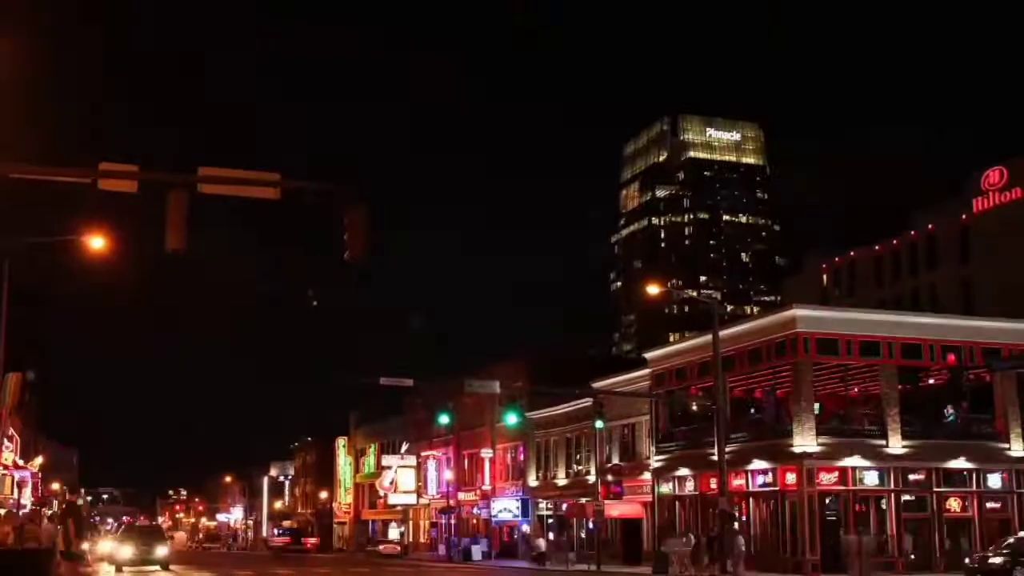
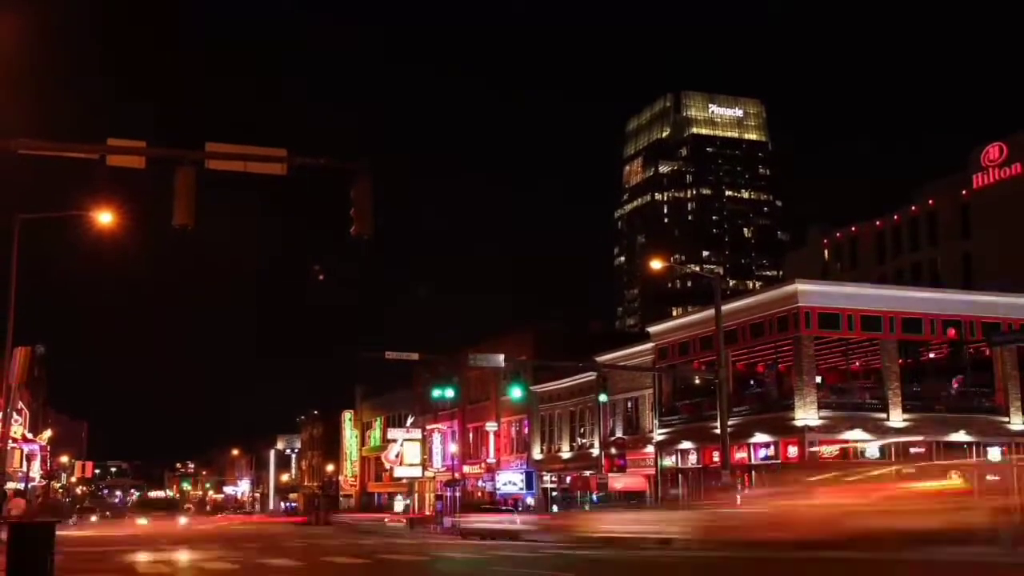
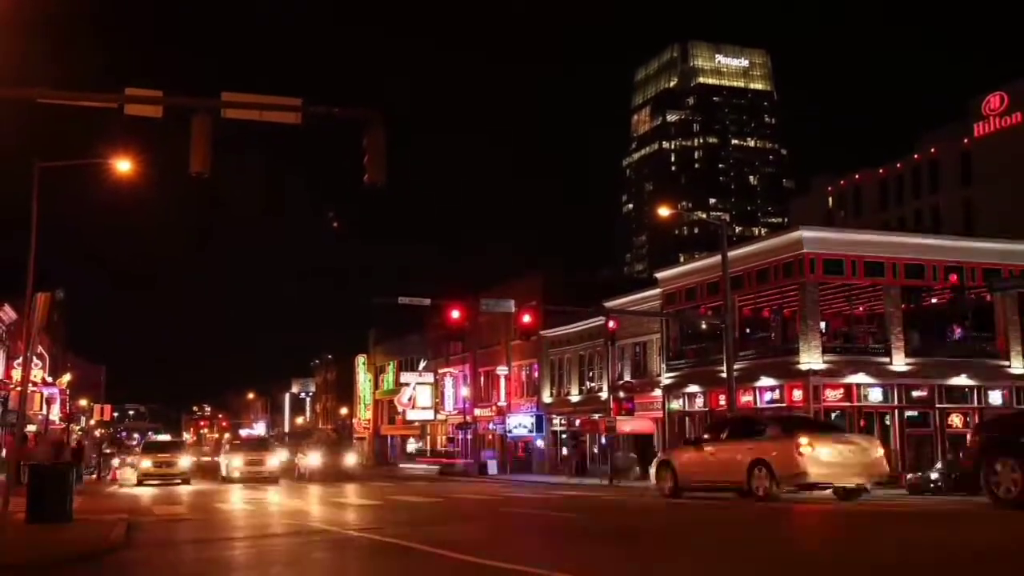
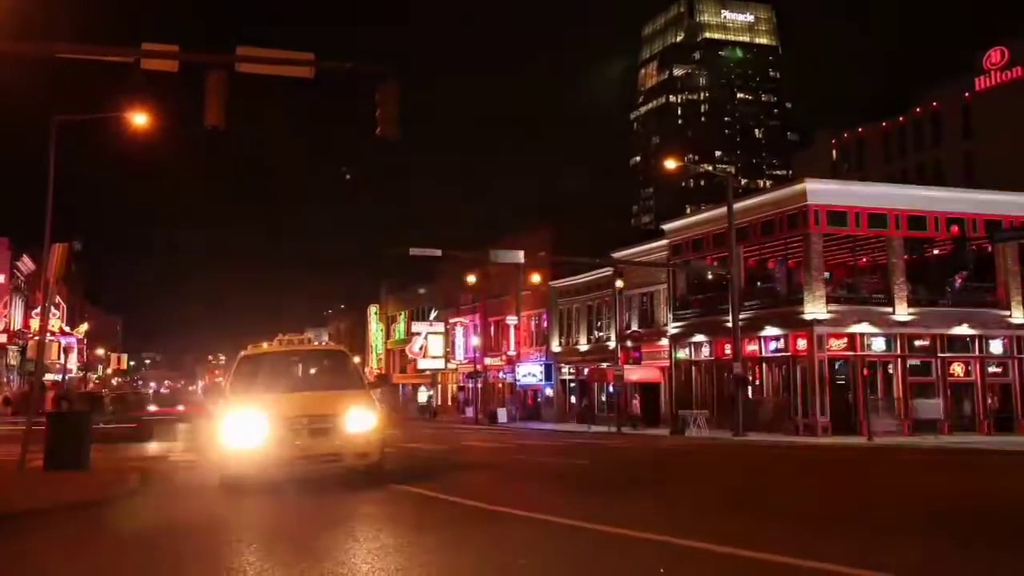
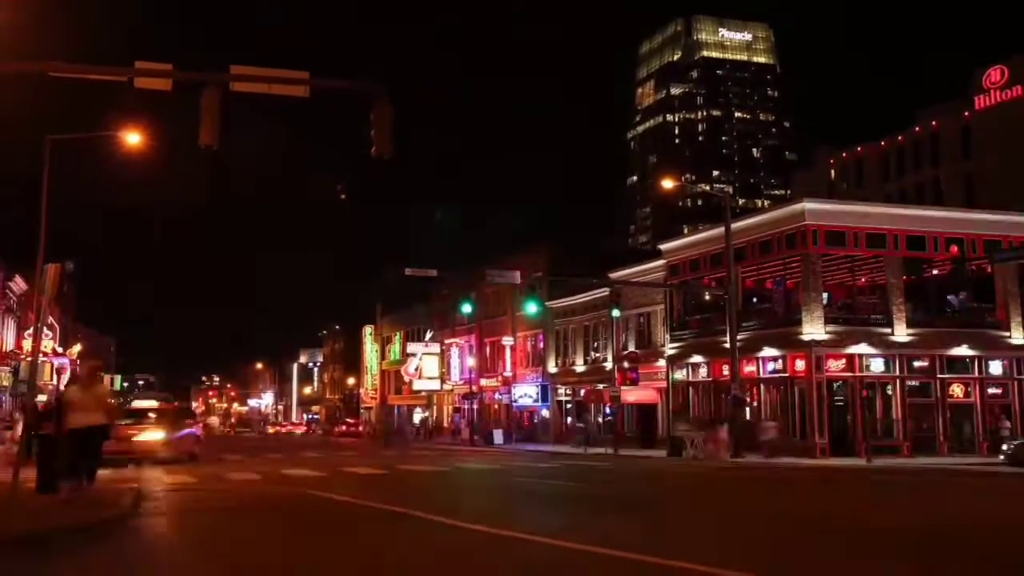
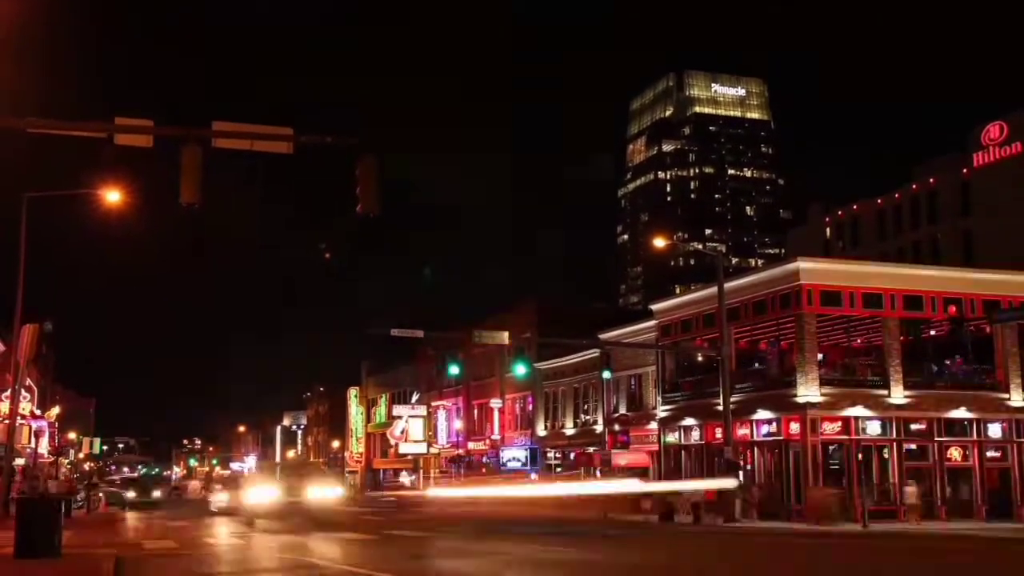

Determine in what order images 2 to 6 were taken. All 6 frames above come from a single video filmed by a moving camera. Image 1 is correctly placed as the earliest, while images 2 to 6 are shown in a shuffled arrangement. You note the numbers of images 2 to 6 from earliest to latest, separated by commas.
2, 6, 3, 5, 4
